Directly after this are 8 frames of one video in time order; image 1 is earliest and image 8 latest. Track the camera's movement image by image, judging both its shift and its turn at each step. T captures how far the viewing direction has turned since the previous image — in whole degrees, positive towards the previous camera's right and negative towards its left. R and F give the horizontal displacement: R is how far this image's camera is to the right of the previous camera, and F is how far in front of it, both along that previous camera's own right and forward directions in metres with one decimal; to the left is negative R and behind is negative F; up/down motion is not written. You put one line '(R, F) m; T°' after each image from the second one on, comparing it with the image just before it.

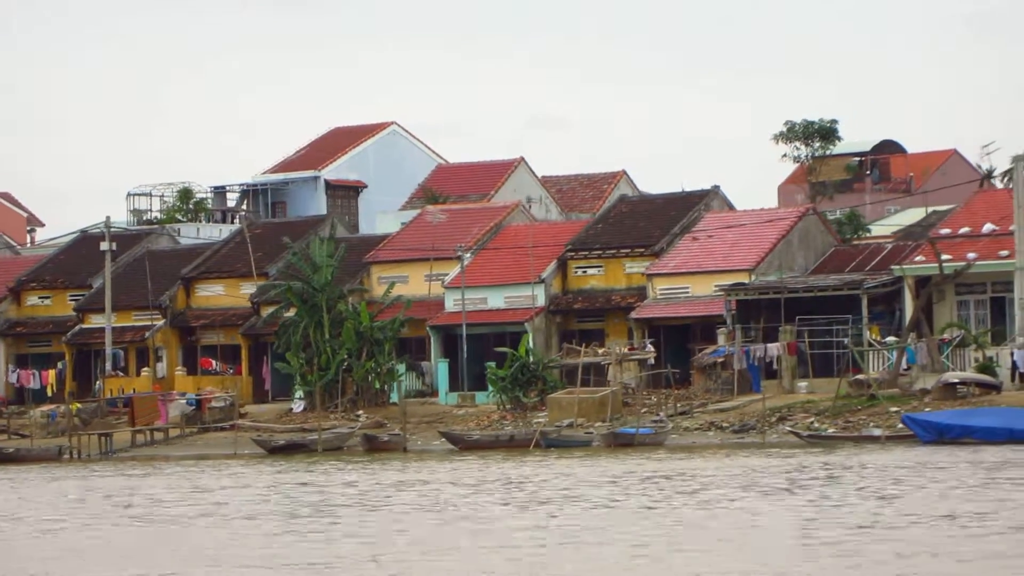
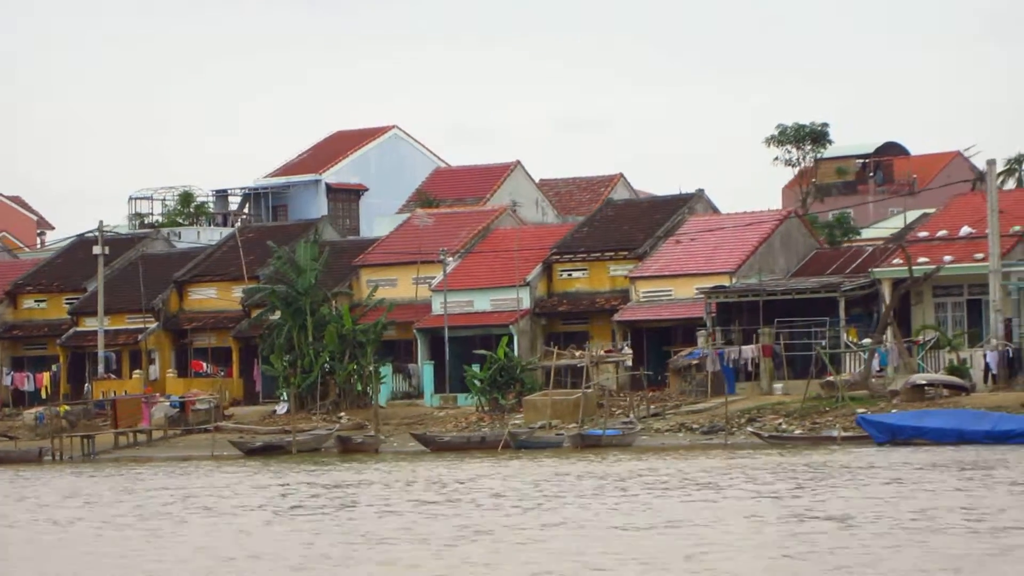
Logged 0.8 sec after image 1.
(+0.9, -0.4) m; -1°
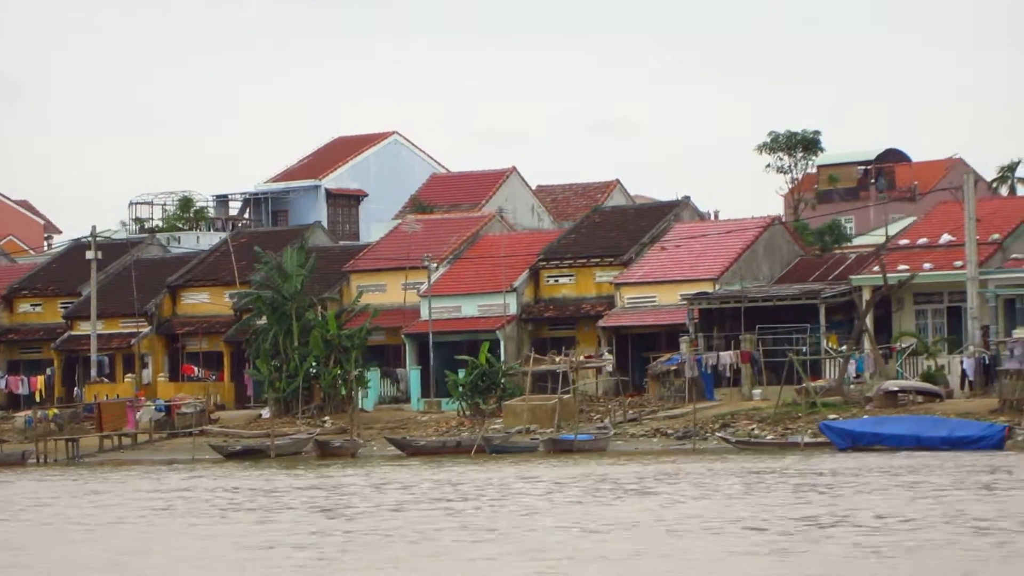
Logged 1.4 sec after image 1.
(+0.7, -0.3) m; 0°
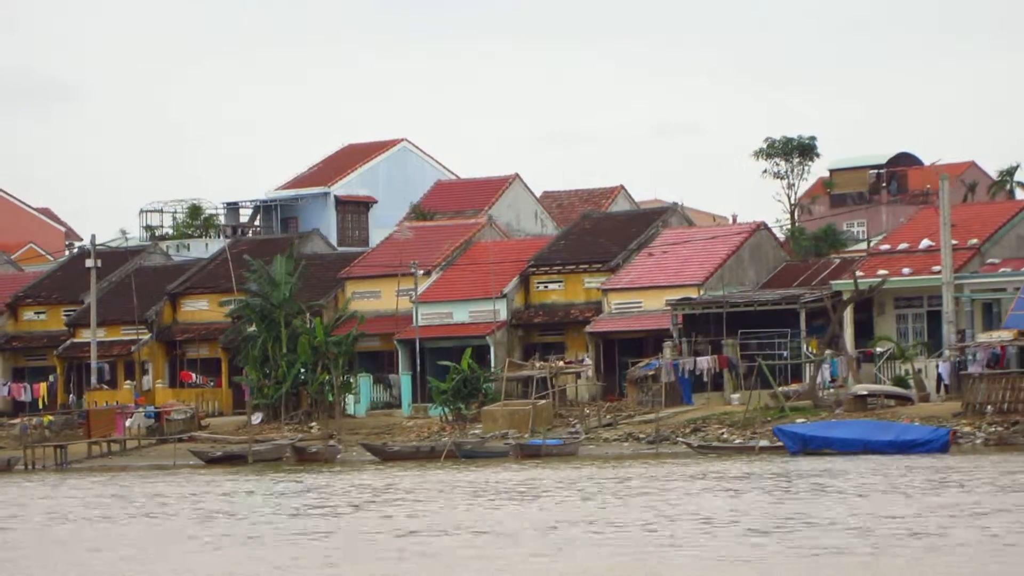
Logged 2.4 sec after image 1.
(+1.2, -0.5) m; -1°
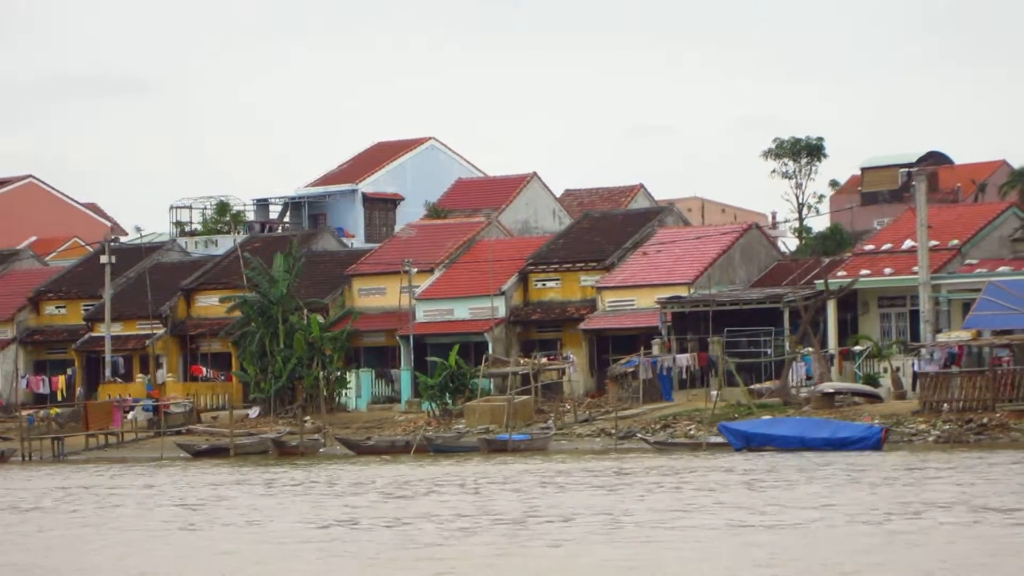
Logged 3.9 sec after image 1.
(+1.7, -0.9) m; -2°
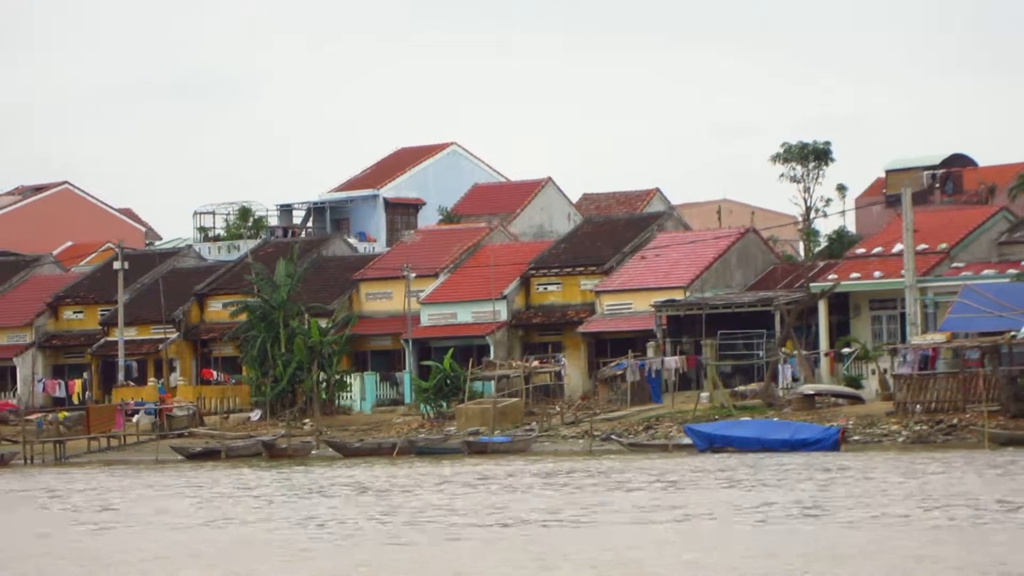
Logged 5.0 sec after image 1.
(+1.3, -0.6) m; -2°
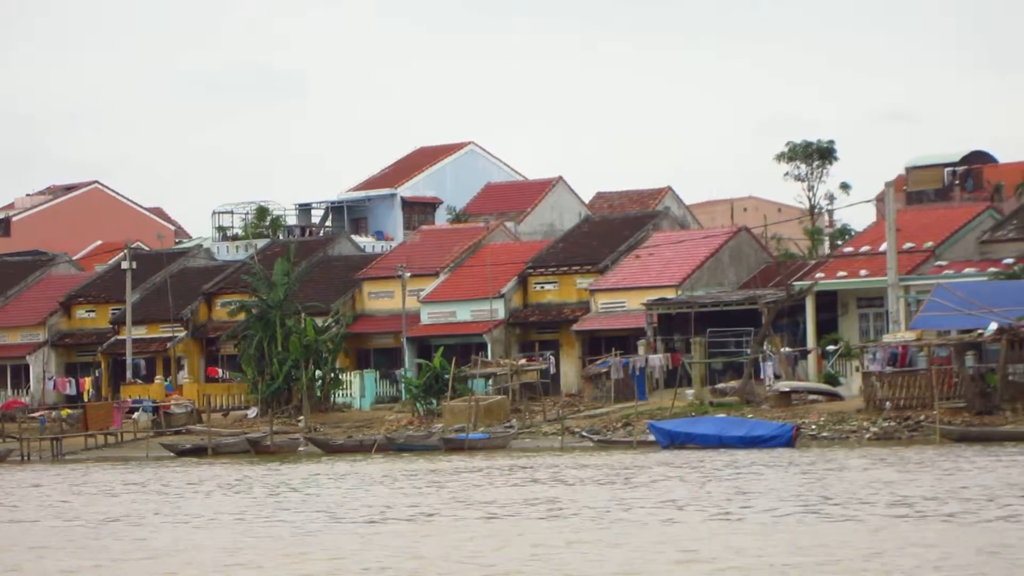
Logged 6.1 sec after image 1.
(+1.3, -0.6) m; -1°
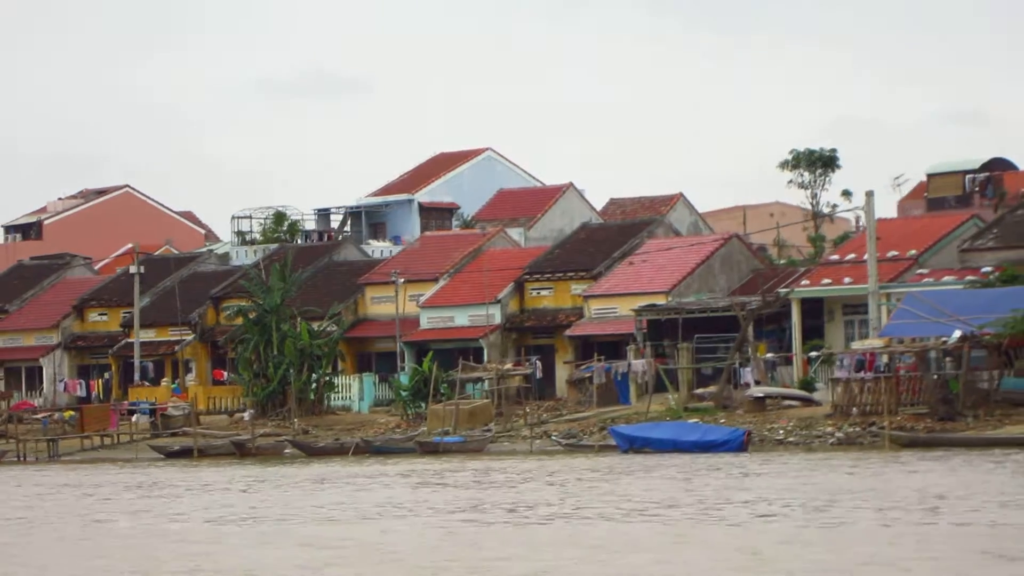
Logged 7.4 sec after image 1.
(+1.3, -0.6) m; -1°
